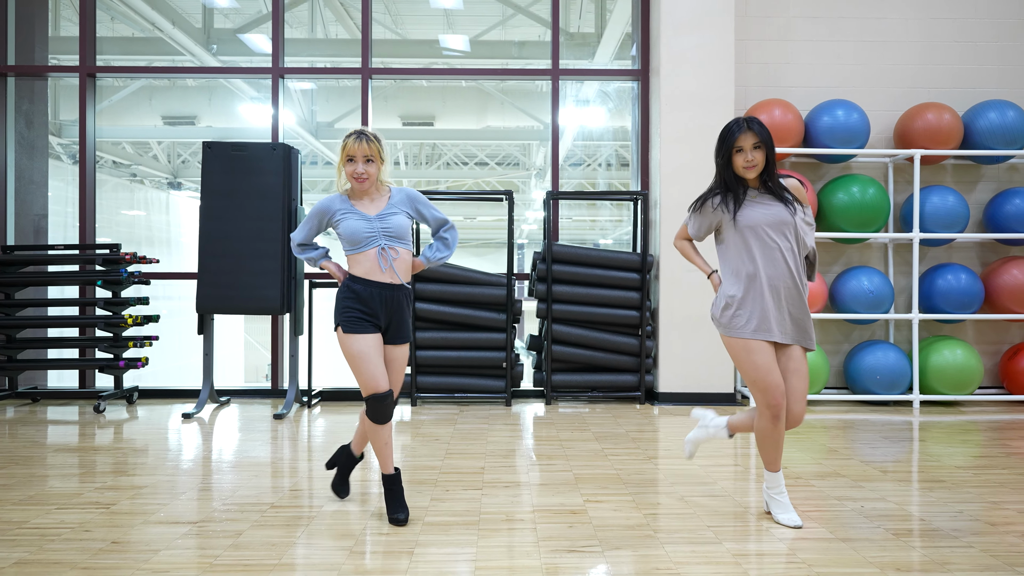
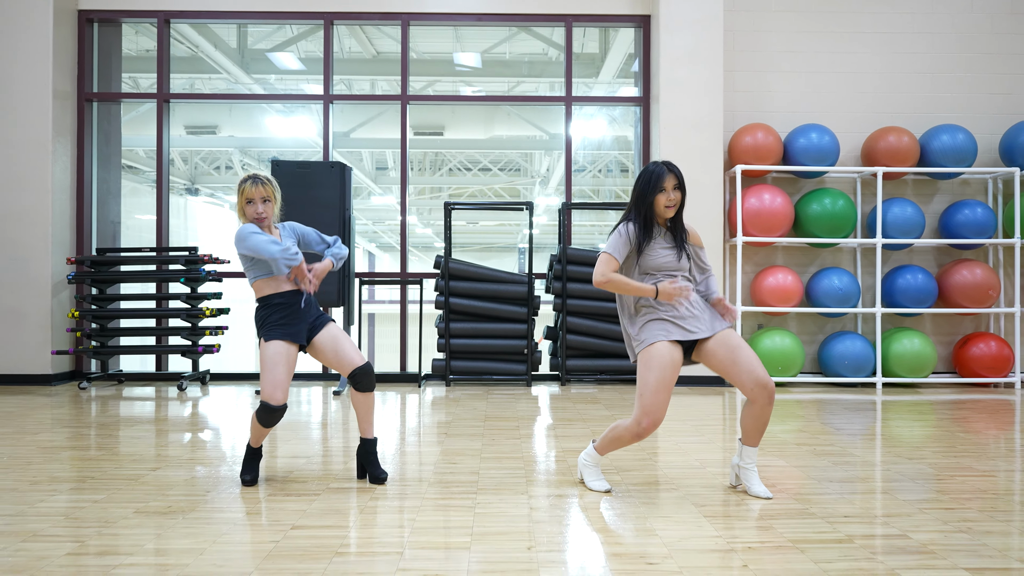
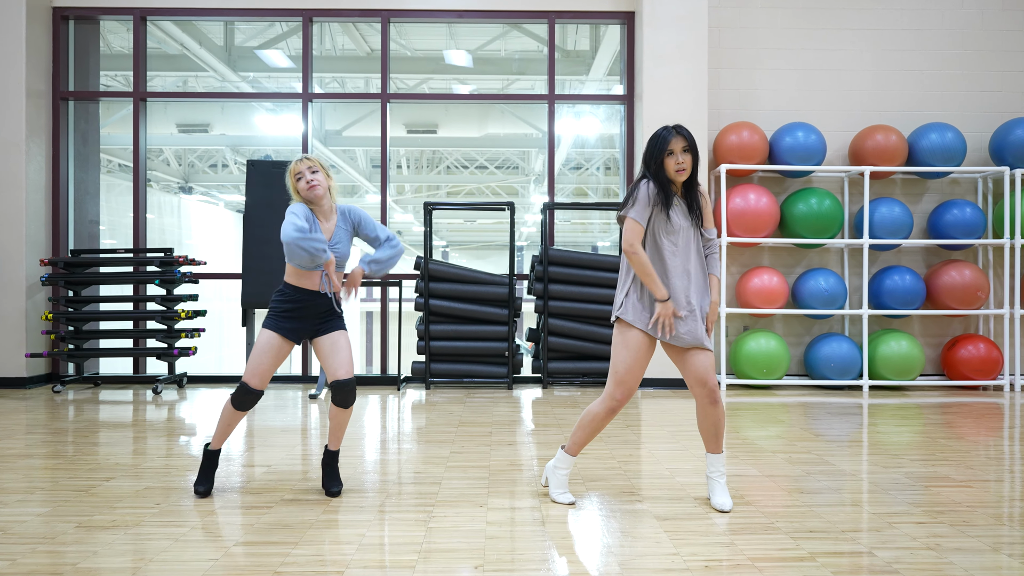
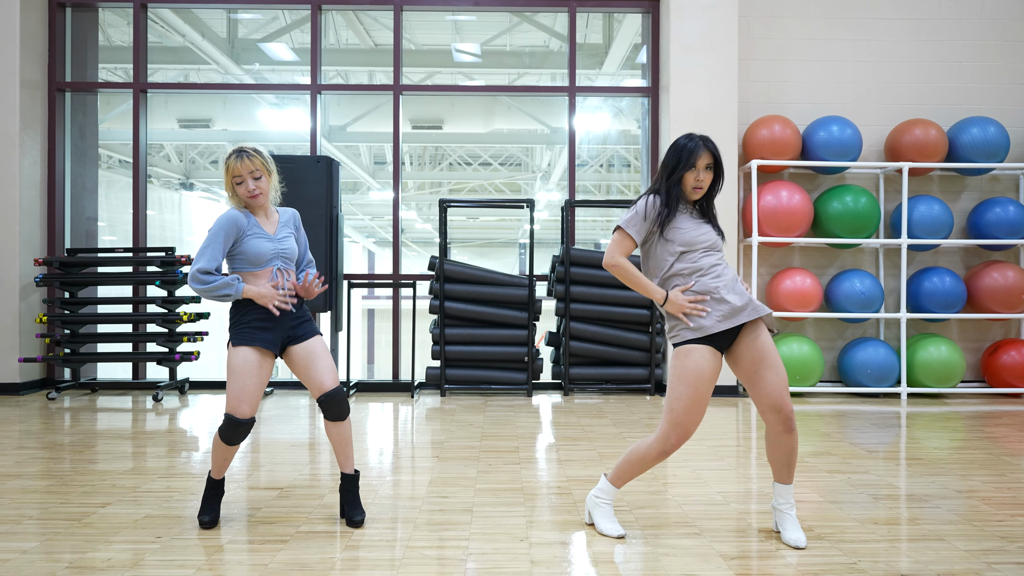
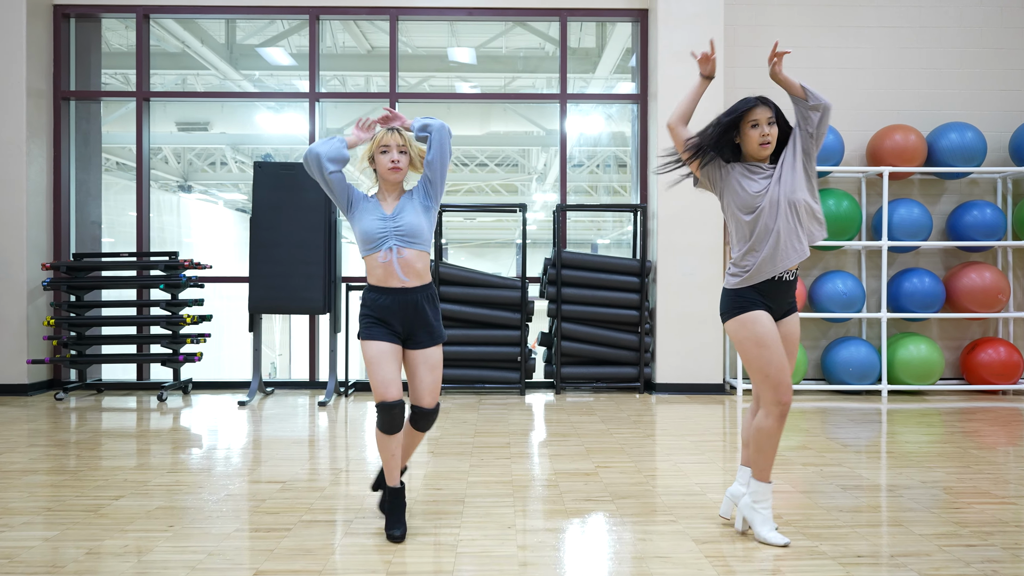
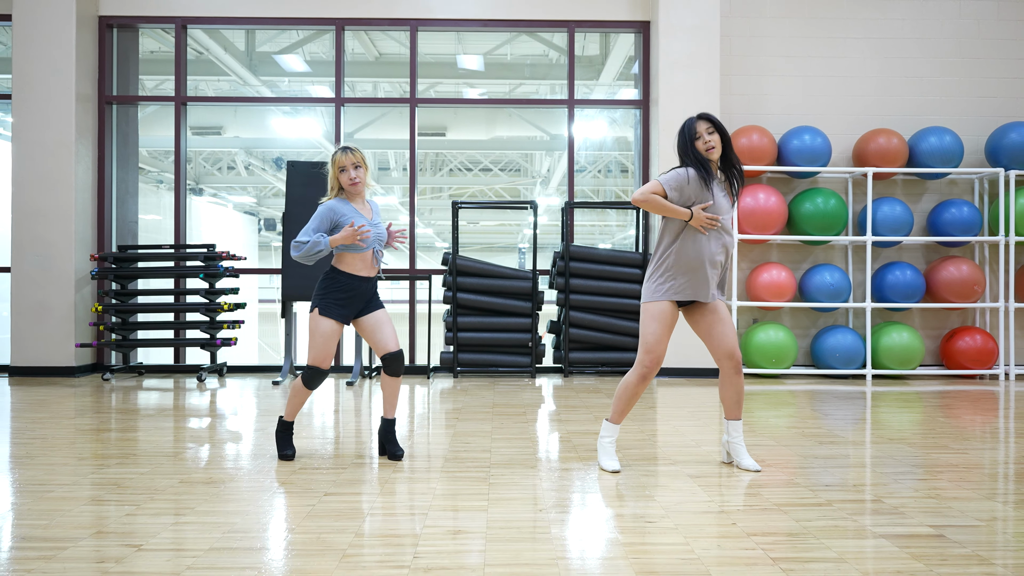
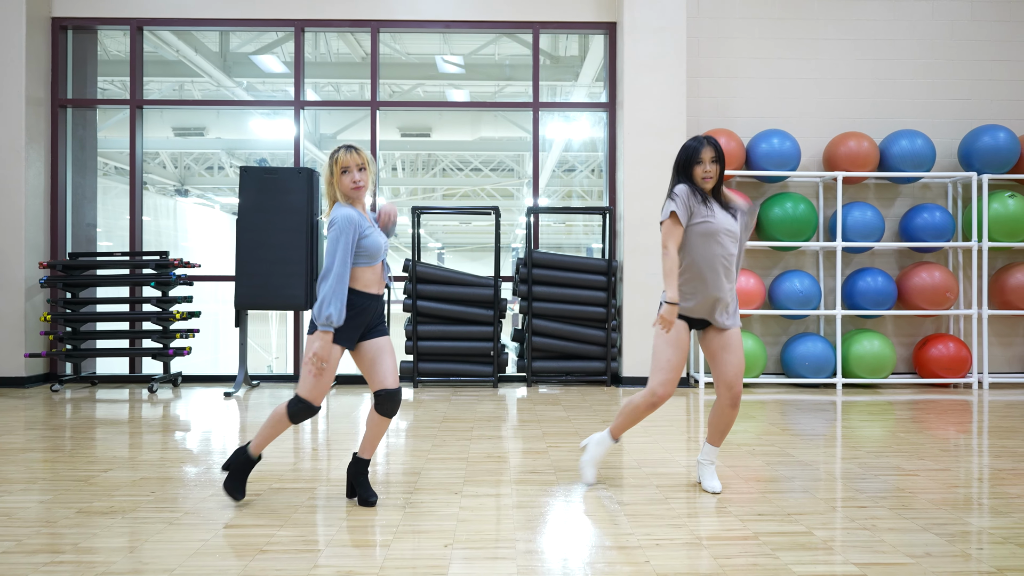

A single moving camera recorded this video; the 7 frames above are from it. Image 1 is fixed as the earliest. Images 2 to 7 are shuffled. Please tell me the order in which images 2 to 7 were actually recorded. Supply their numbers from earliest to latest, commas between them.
3, 4, 2, 6, 5, 7
